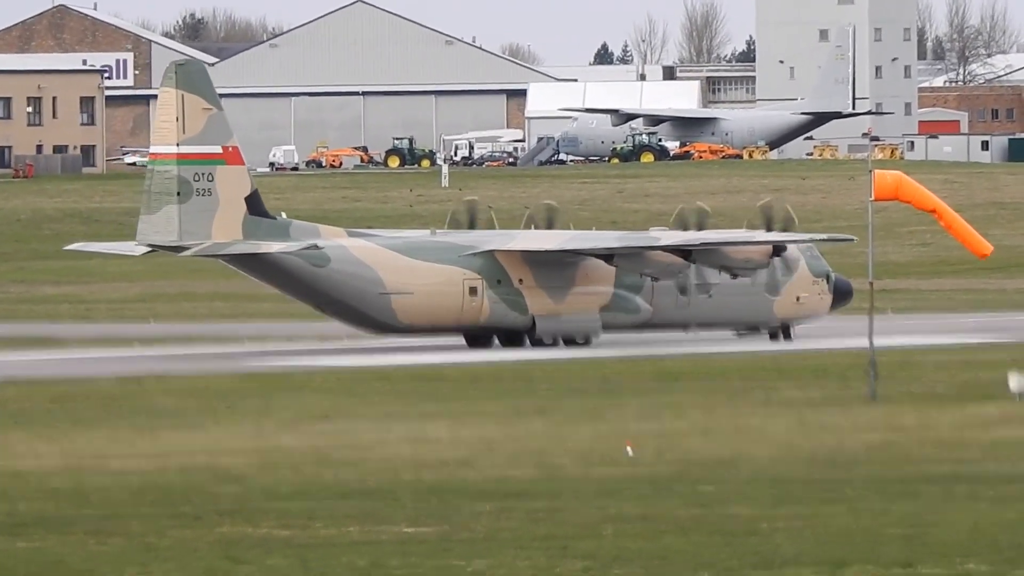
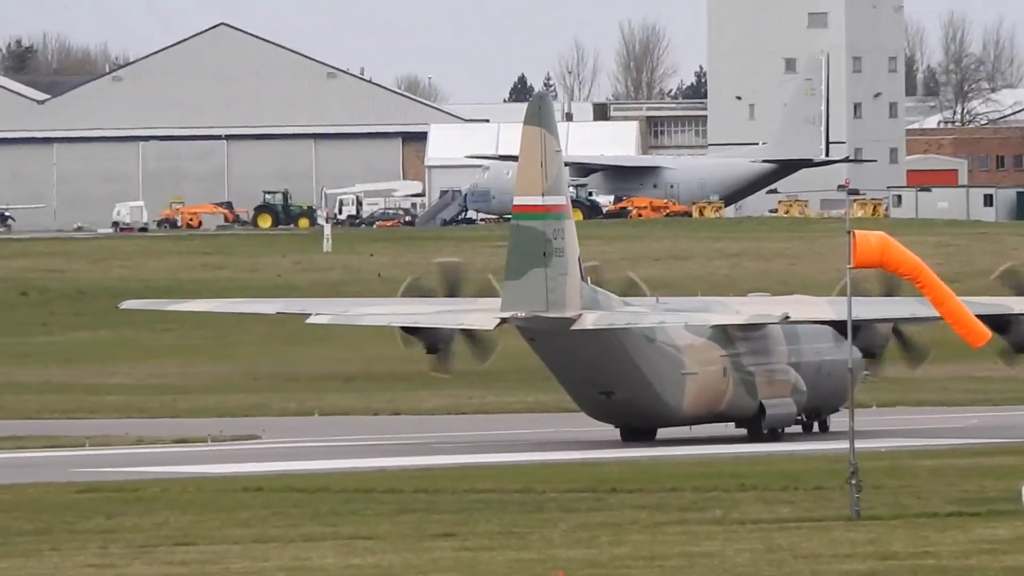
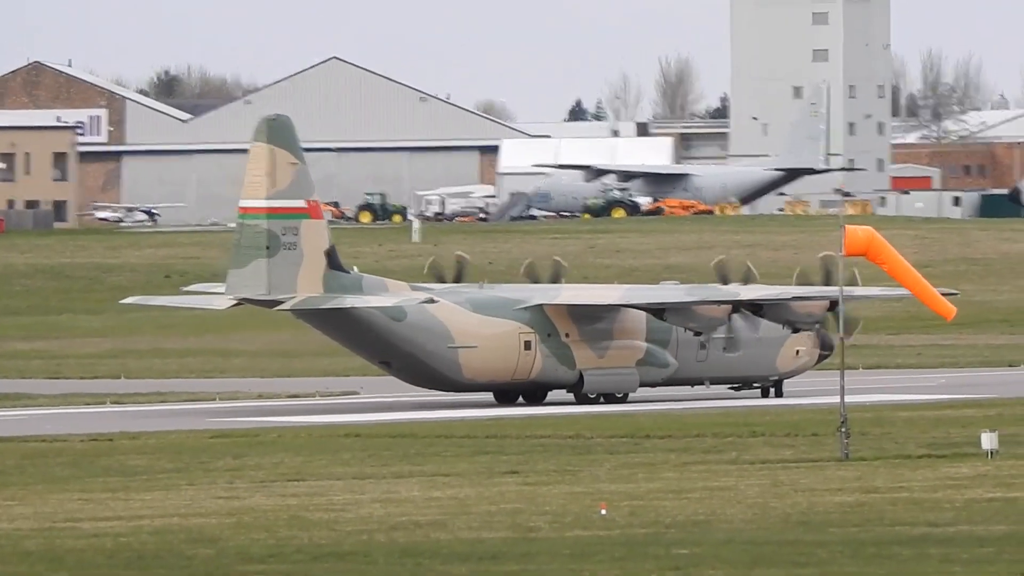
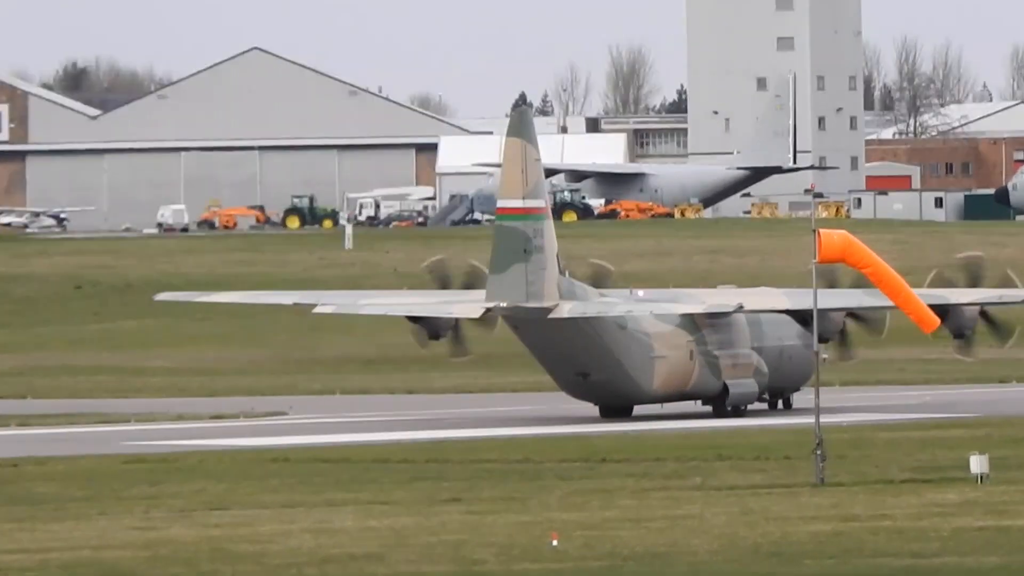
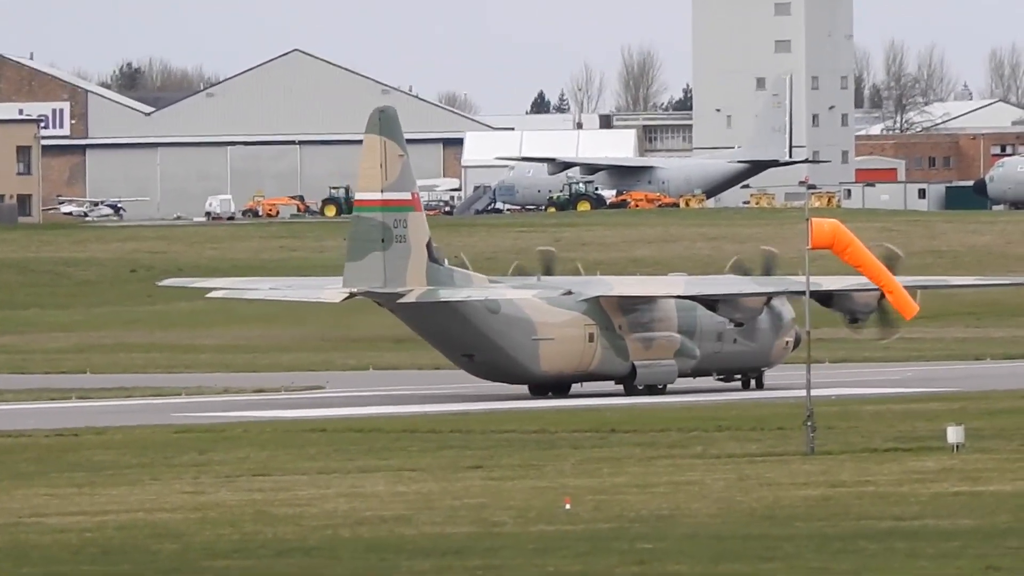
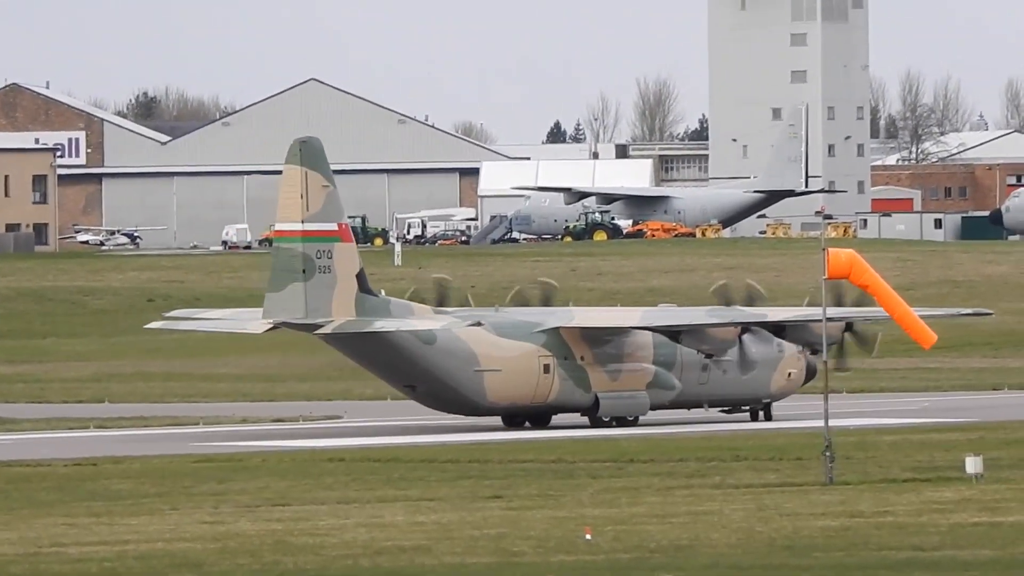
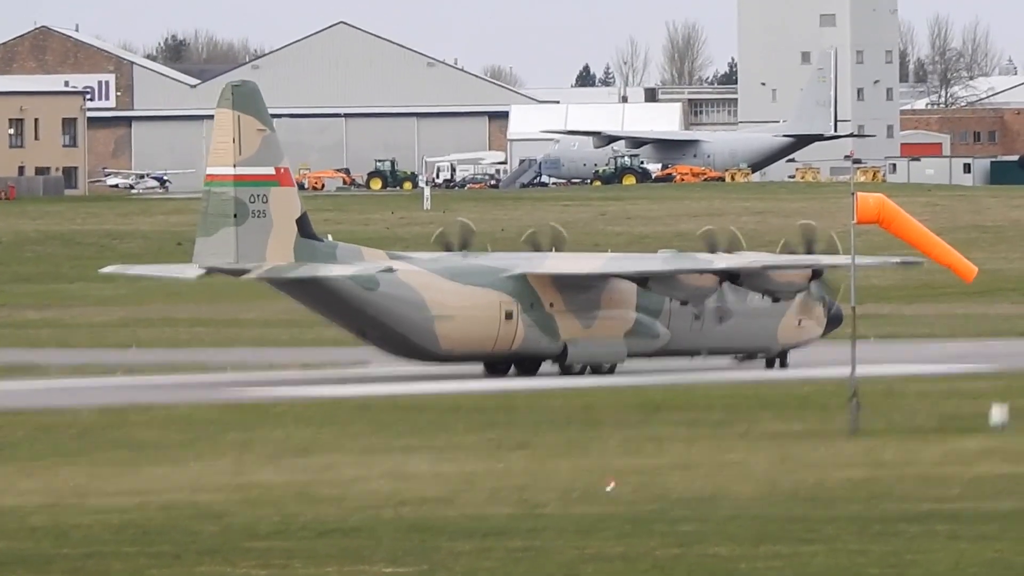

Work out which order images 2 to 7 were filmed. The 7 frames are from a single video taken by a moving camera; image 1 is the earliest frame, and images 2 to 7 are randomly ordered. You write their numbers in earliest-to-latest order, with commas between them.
7, 3, 6, 5, 4, 2
